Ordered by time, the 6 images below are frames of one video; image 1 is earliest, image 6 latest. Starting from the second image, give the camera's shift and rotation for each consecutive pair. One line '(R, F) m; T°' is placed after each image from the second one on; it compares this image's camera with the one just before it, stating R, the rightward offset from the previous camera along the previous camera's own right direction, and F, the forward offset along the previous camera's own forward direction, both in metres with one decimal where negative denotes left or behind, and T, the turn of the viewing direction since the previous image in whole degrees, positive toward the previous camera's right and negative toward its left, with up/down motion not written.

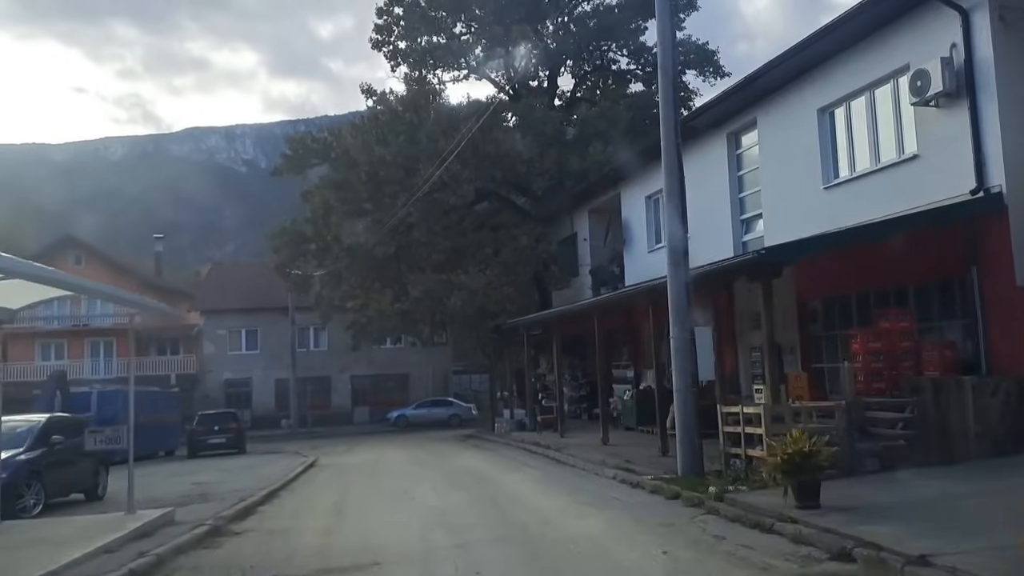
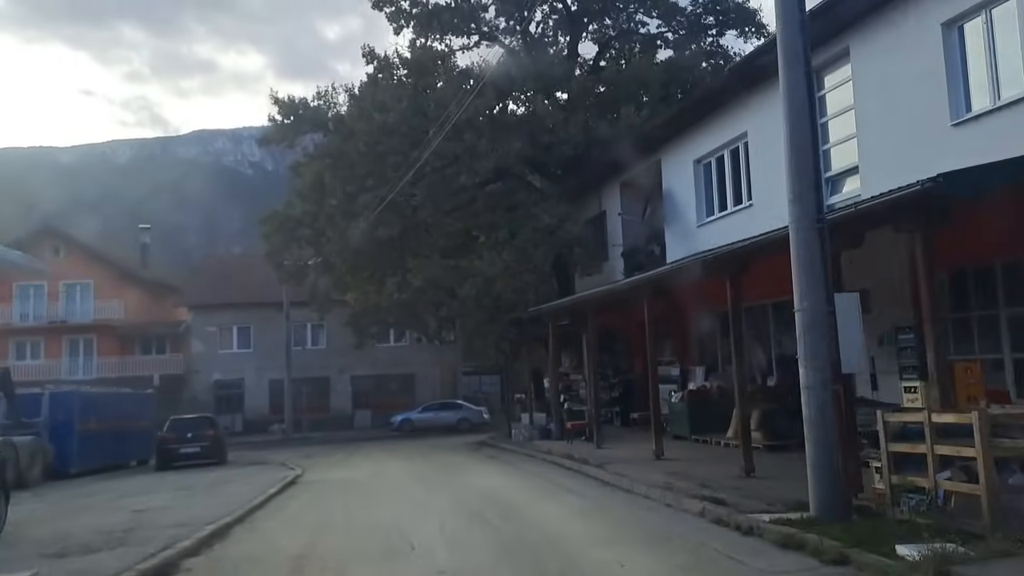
(-0.4, +4.3) m; 0°
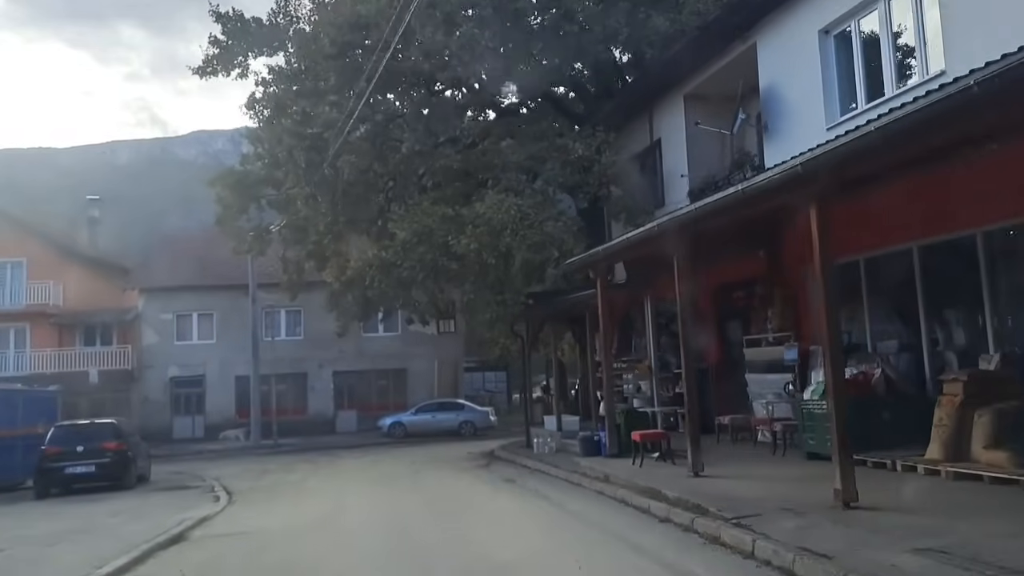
(-0.6, +8.0) m; 0°
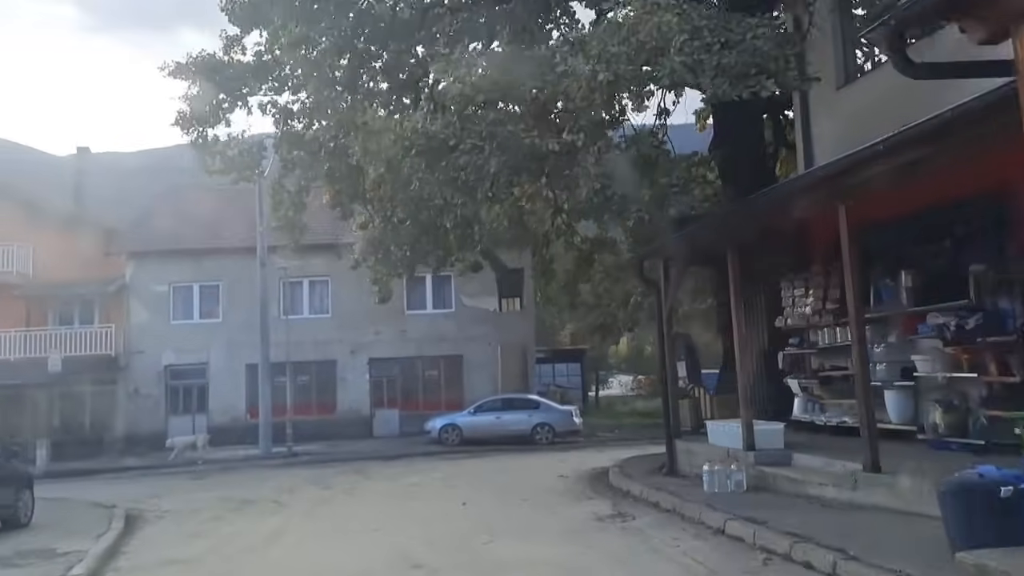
(-1.3, +9.9) m; -4°
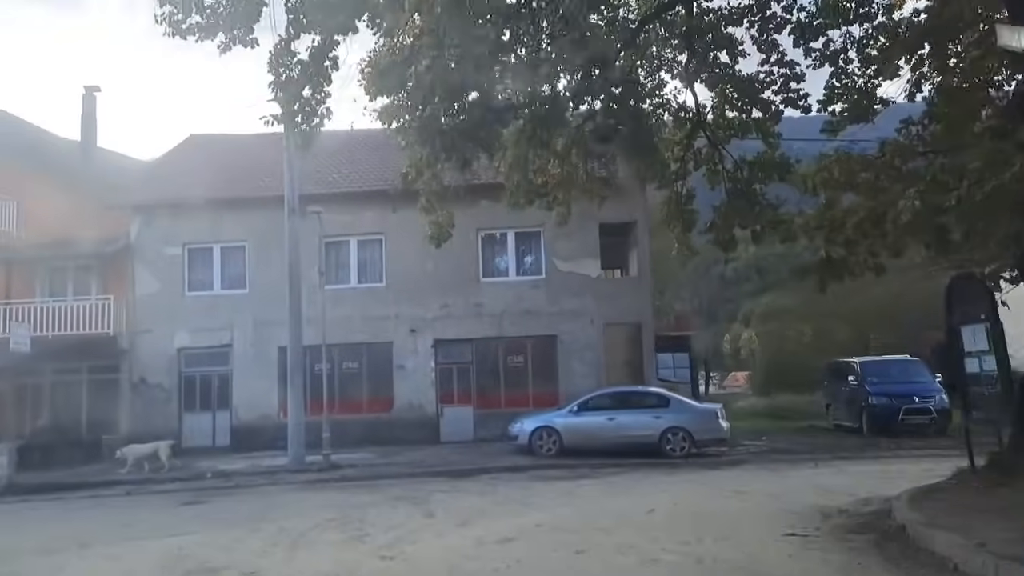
(-1.2, +8.0) m; -5°
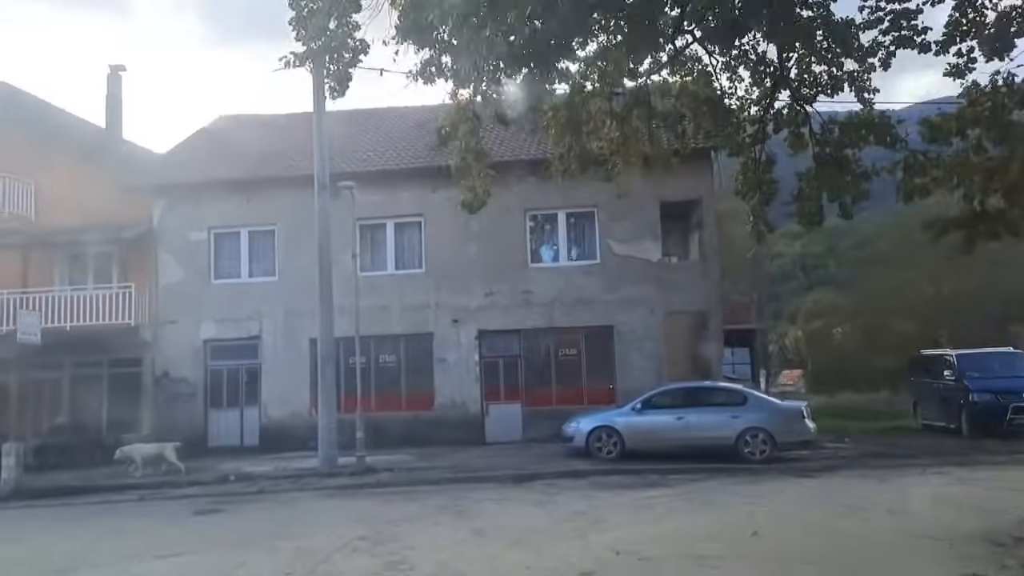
(-0.3, +2.3) m; -3°
